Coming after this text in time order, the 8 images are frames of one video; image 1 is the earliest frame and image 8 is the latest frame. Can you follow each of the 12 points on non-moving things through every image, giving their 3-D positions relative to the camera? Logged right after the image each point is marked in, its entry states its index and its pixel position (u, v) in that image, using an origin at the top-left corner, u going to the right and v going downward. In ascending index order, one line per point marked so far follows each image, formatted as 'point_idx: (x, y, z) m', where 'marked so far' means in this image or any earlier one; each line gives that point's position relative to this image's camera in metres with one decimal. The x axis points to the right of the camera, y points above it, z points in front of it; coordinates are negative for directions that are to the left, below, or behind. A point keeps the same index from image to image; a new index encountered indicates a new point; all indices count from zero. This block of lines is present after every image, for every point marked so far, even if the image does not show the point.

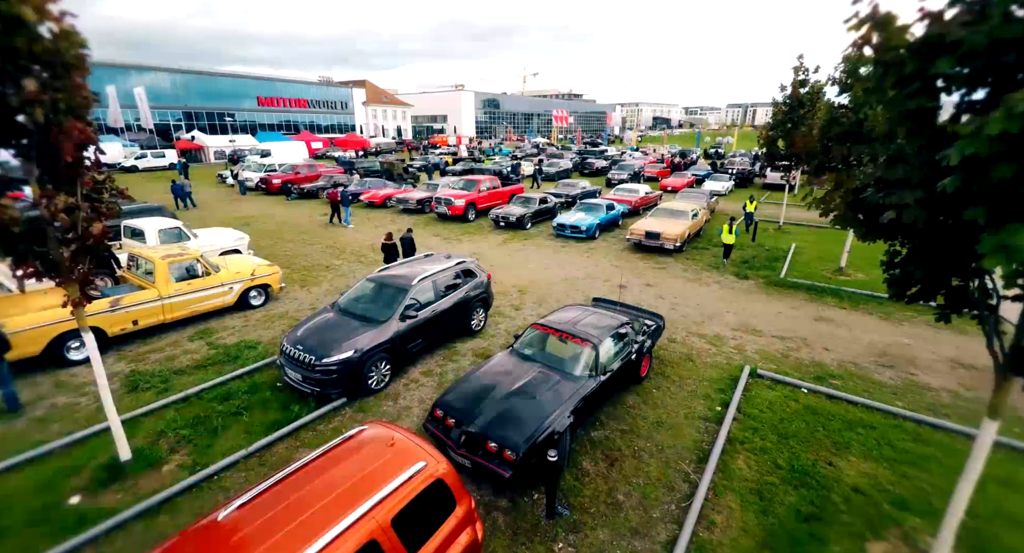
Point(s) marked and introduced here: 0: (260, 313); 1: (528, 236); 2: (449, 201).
0: (-5.3, -0.8, +9.7) m
1: (+0.6, +1.5, +16.3) m
2: (-2.4, +2.9, +17.7) m
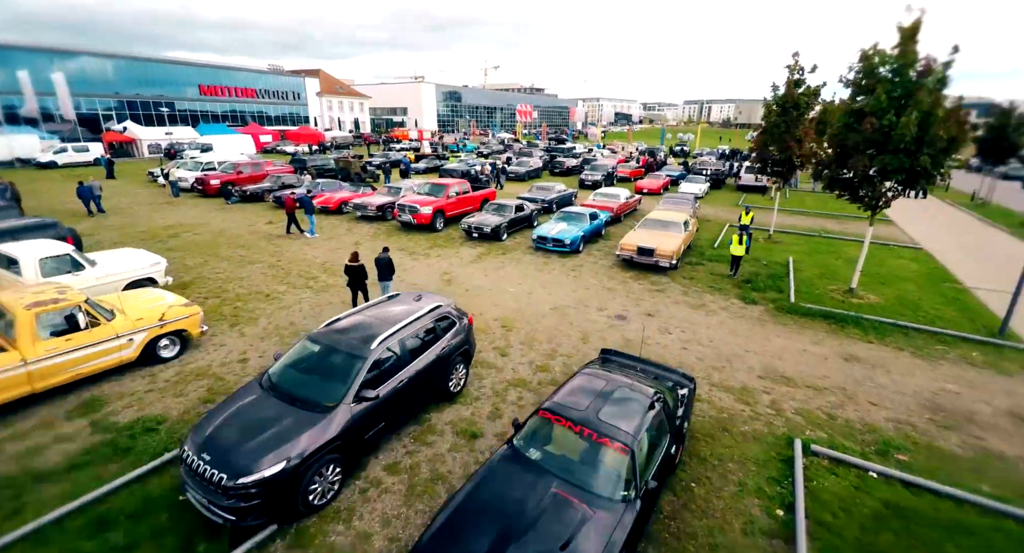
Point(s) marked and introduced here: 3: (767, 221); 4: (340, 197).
0: (-5.6, -1.5, +7.6) m
1: (-0.3, +0.9, +14.6) m
2: (-3.4, +2.3, +15.7) m
3: (+10.8, +2.3, +19.6) m
4: (-7.0, +3.3, +18.8) m
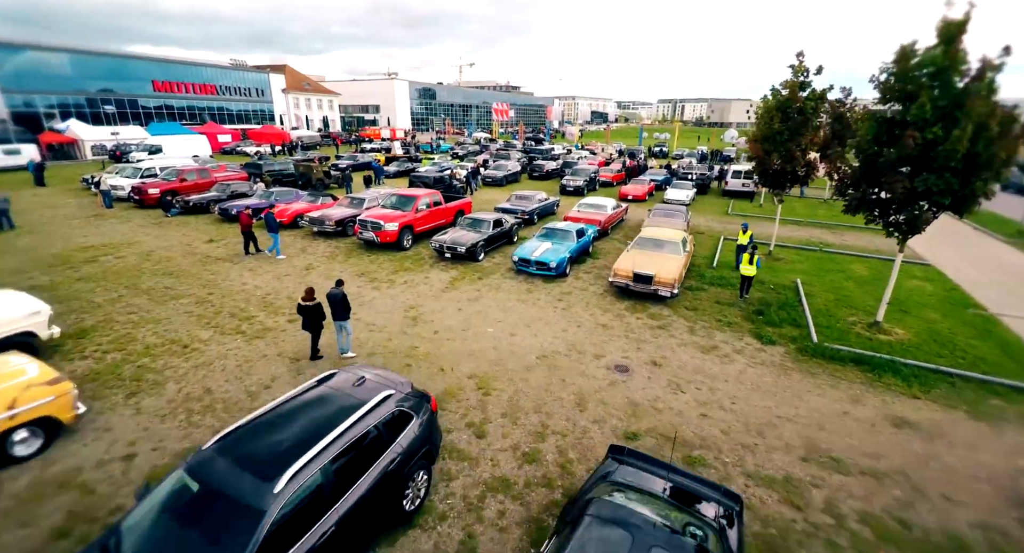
0: (-5.8, -2.4, +5.5) m
1: (-0.9, +0.2, +12.8) m
2: (-4.1, +1.5, +13.8) m
3: (+9.9, +1.7, +18.3) m
4: (-7.9, +2.4, +16.7) m
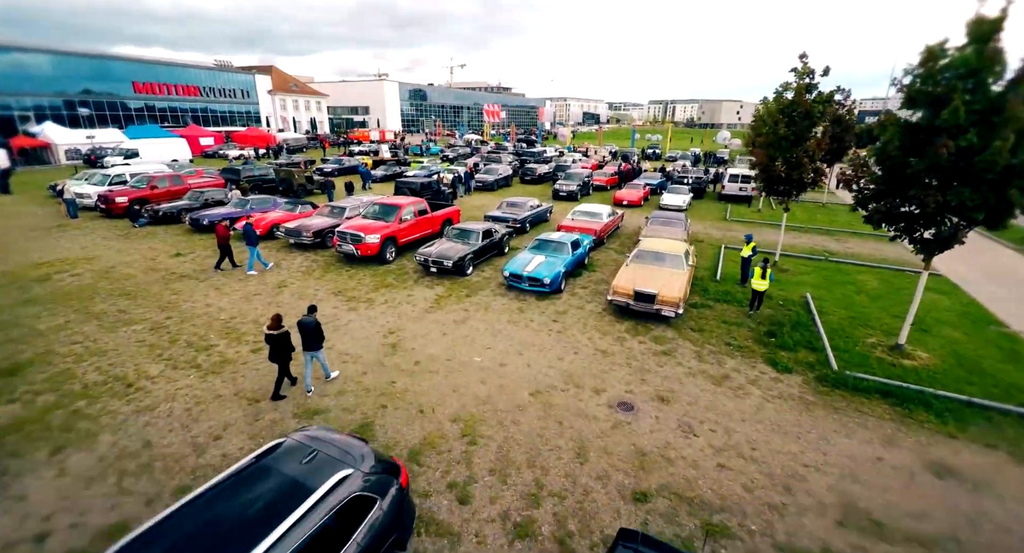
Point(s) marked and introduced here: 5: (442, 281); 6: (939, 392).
0: (-5.9, -2.8, +4.5) m
1: (-1.1, -0.2, +11.9) m
2: (-4.3, +1.1, +12.8) m
3: (+9.5, +1.3, +17.5) m
4: (-8.2, +2.0, +15.7) m
5: (-1.9, -0.1, +12.2) m
6: (+7.1, -1.9, +7.7) m
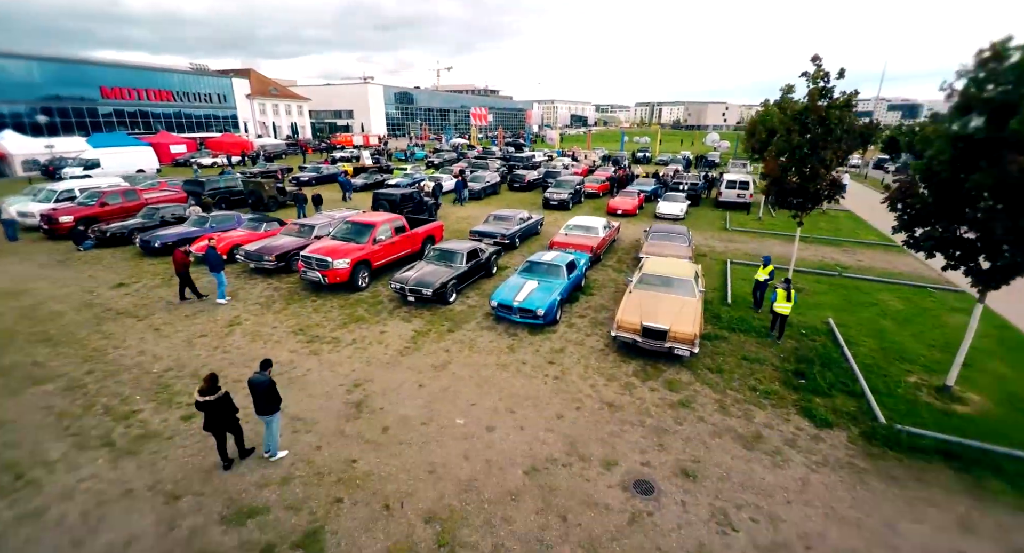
0: (-6.0, -3.6, +3.0) m
1: (-1.4, -0.9, +10.5) m
2: (-4.6, +0.3, +11.3) m
3: (+9.1, +0.8, +16.4) m
4: (-8.5, +1.1, +14.1) m
5: (-2.1, -0.8, +10.8) m
6: (+7.0, -2.5, +6.5) m
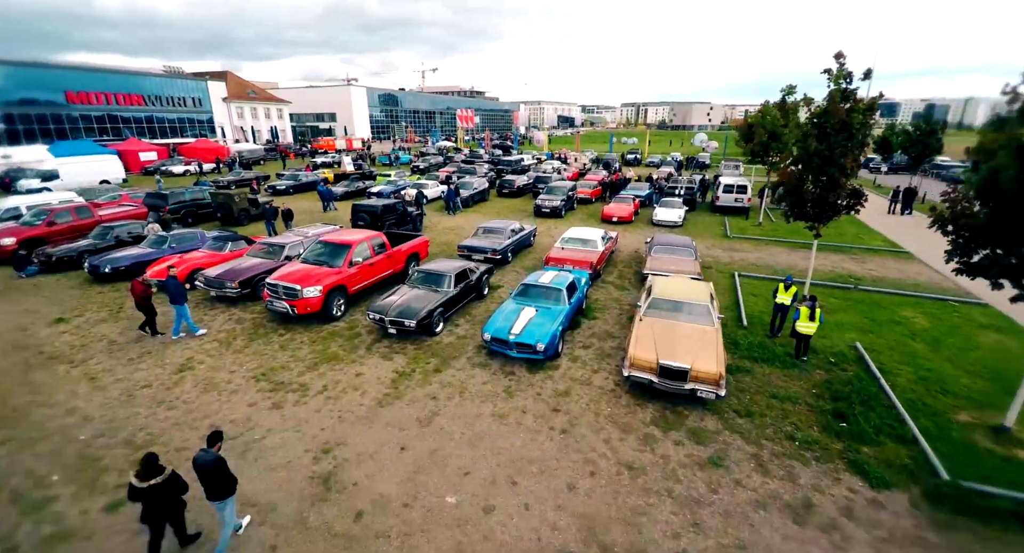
0: (-5.8, -4.2, +1.6) m
1: (-1.5, -1.5, +9.2) m
2: (-4.7, -0.3, +10.0) m
3: (+8.8, +0.4, +15.4) m
4: (-8.8, +0.4, +12.7) m
5: (-2.2, -1.4, +9.5) m
6: (+7.0, -2.9, +5.5) m
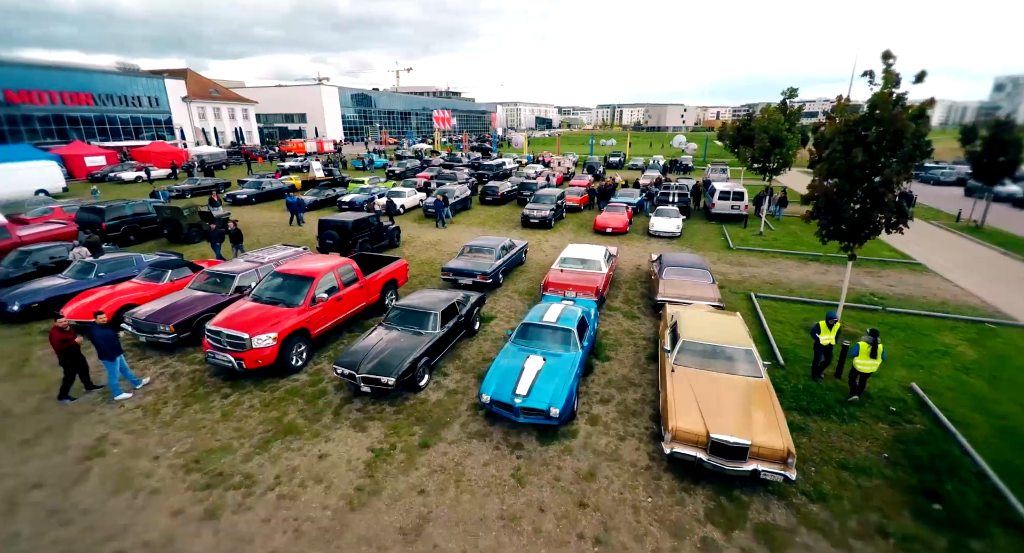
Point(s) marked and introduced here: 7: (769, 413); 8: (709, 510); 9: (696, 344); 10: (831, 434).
0: (-5.3, -5.0, -0.4) m
1: (-1.4, -2.2, +7.5) m
2: (-4.7, -1.1, +8.0) m
3: (+8.6, -0.2, +14.1) m
4: (-8.9, -0.5, +10.5) m
5: (-2.2, -2.2, +7.7) m
6: (+7.3, -3.4, +4.1) m
7: (+3.6, -1.9, +6.5) m
8: (+2.5, -2.9, +5.7) m
9: (+3.1, -1.2, +7.8) m
10: (+5.0, -2.5, +7.3) m
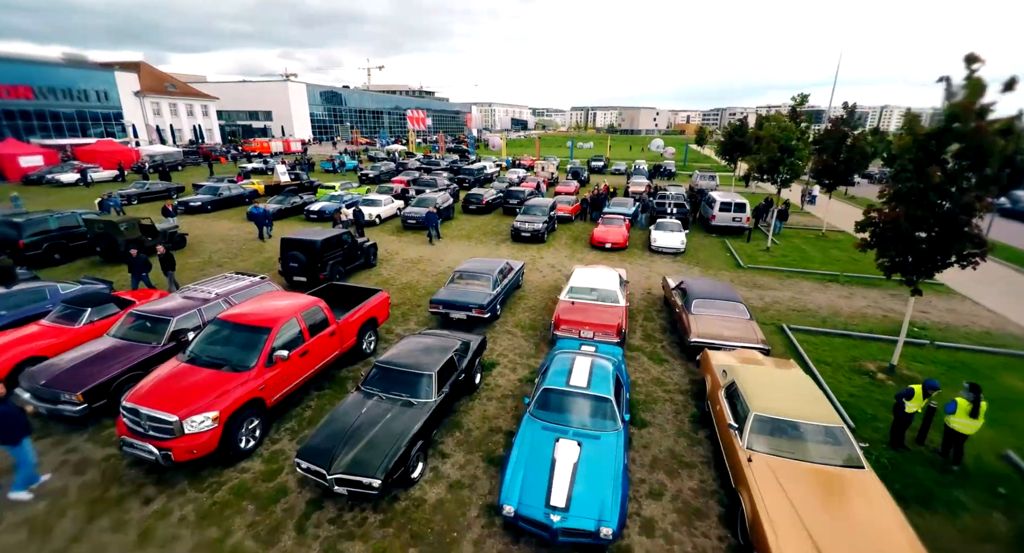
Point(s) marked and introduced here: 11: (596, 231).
0: (-4.5, -5.8, -2.5) m
1: (-1.1, -3.0, +5.5) m
2: (-4.4, -1.9, +5.9) m
3: (+8.5, -0.9, +12.8) m
4: (-8.7, -1.3, +8.2) m
5: (-1.9, -2.9, +5.8) m
6: (+7.8, -4.1, +2.7) m
7: (+4.0, -2.6, +4.9) m
8: (+2.9, -3.6, +4.0) m
9: (+3.5, -1.9, +6.1) m
10: (+5.4, -3.2, +5.7) m
11: (+3.4, +1.8, +18.4) m
